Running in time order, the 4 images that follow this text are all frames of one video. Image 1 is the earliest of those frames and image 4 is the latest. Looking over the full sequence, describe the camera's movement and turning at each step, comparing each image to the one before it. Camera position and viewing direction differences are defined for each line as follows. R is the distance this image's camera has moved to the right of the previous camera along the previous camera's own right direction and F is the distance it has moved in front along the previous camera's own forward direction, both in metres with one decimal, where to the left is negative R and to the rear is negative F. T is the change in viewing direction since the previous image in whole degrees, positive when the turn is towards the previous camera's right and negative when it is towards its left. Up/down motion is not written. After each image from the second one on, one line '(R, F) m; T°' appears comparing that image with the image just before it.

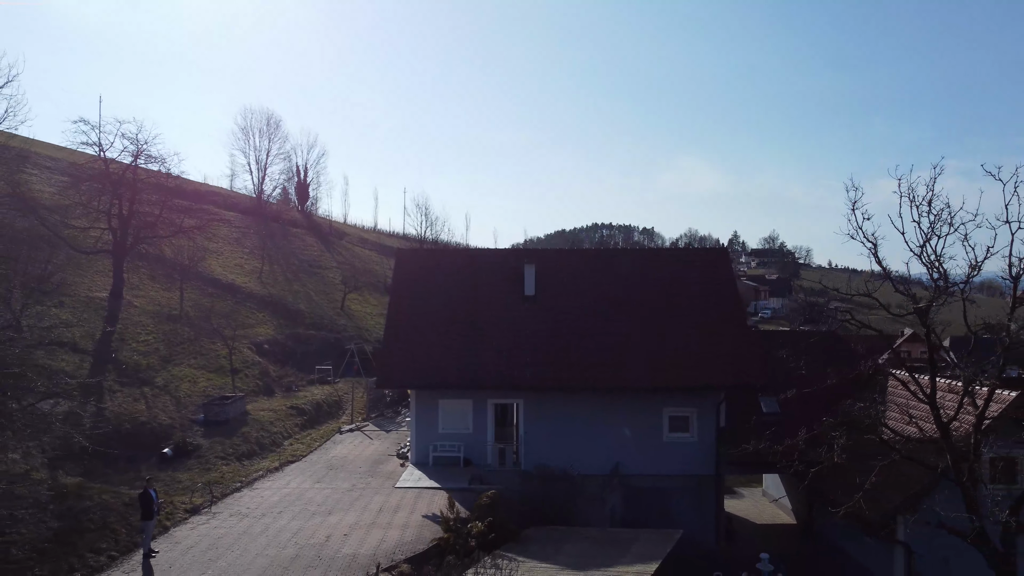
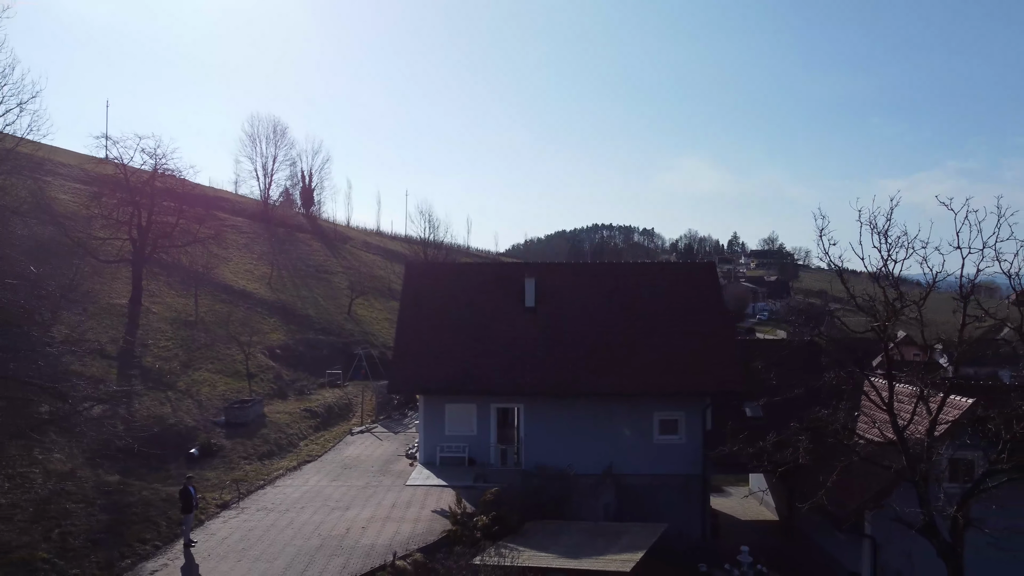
(0.0, -1.1) m; 0°
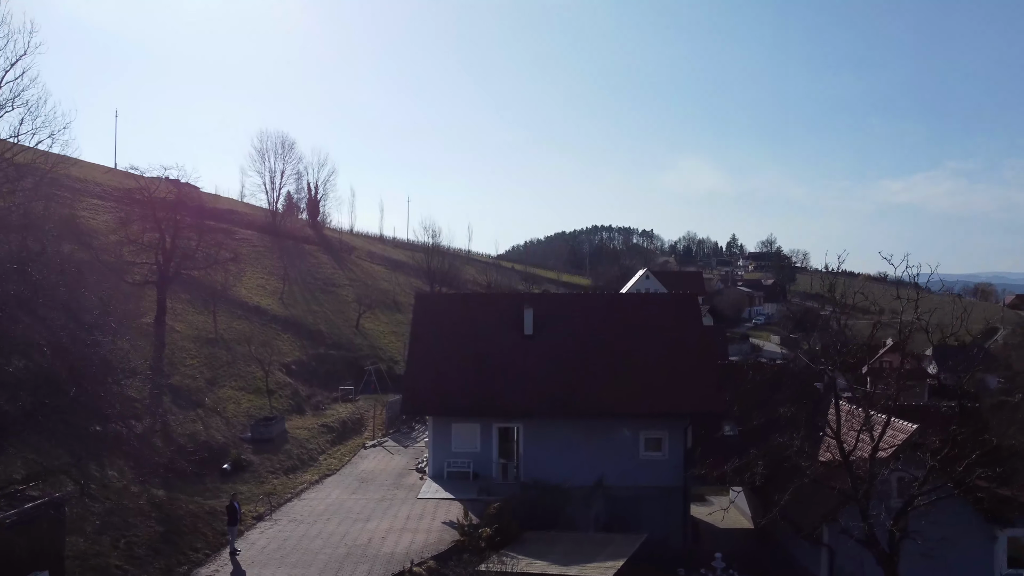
(0.0, -1.7) m; 0°
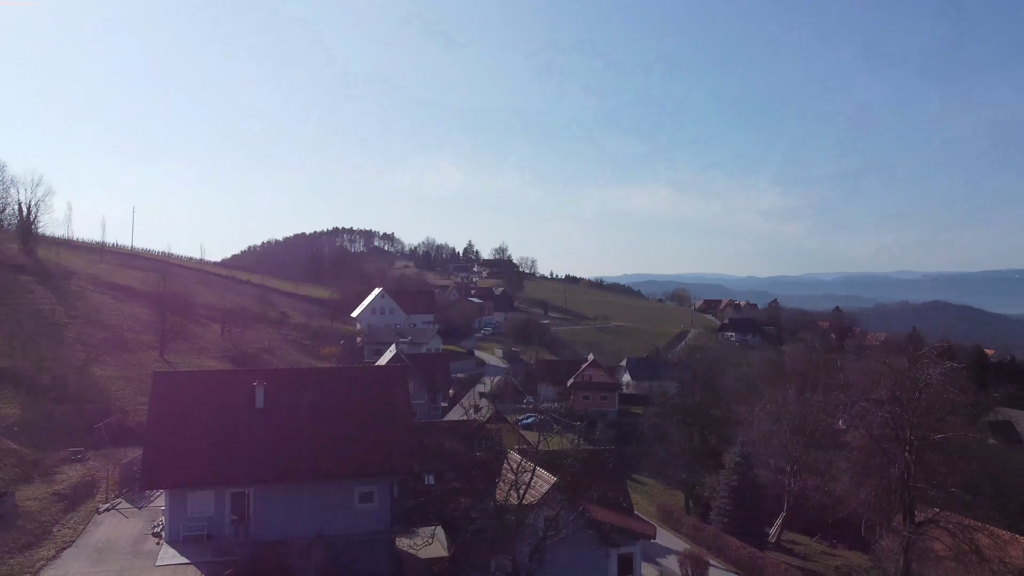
(-0.1, -4.9) m; +21°
